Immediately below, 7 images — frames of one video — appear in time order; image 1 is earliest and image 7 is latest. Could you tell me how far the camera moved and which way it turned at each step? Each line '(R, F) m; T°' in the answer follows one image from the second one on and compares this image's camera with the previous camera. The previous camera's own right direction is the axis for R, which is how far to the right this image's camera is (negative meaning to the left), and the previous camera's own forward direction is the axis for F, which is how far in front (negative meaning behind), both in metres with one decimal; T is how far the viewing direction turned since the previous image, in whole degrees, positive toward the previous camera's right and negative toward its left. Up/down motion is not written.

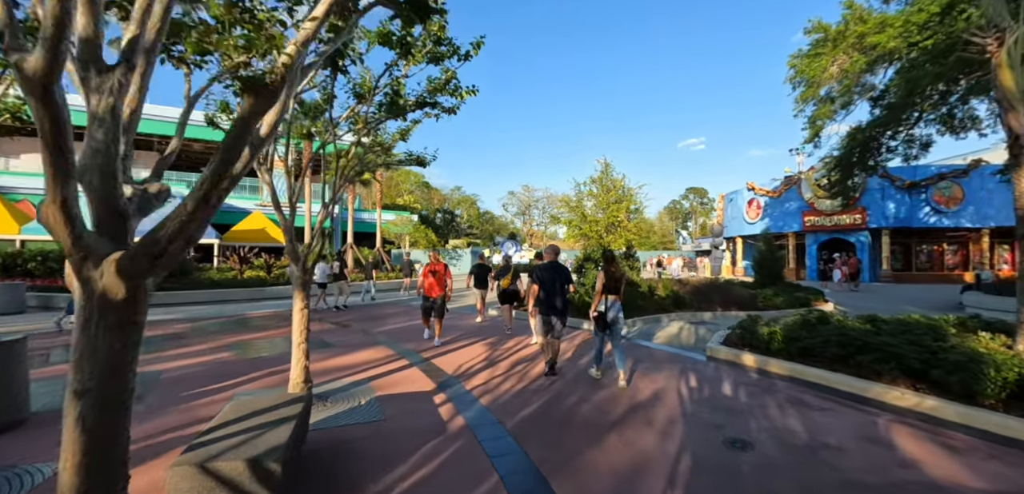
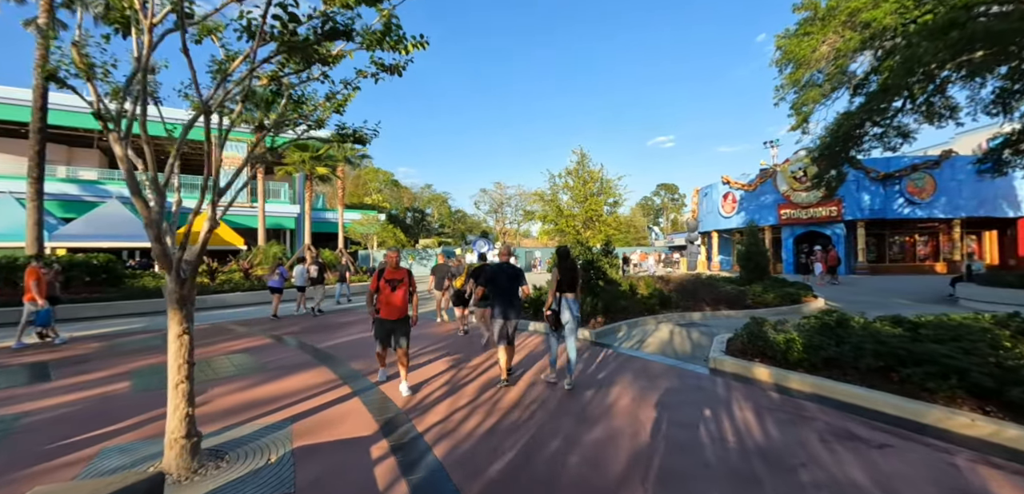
(+0.1, +1.2) m; +4°
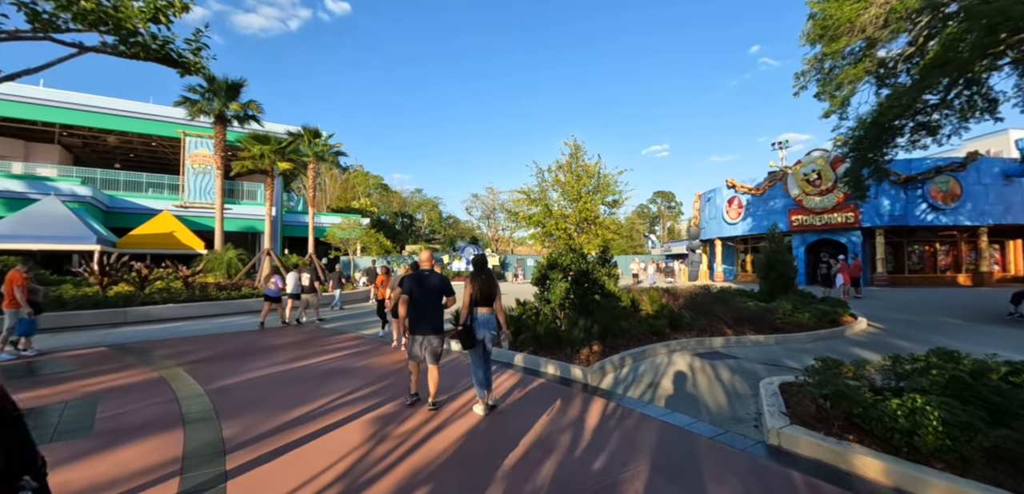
(+0.4, +2.0) m; +1°
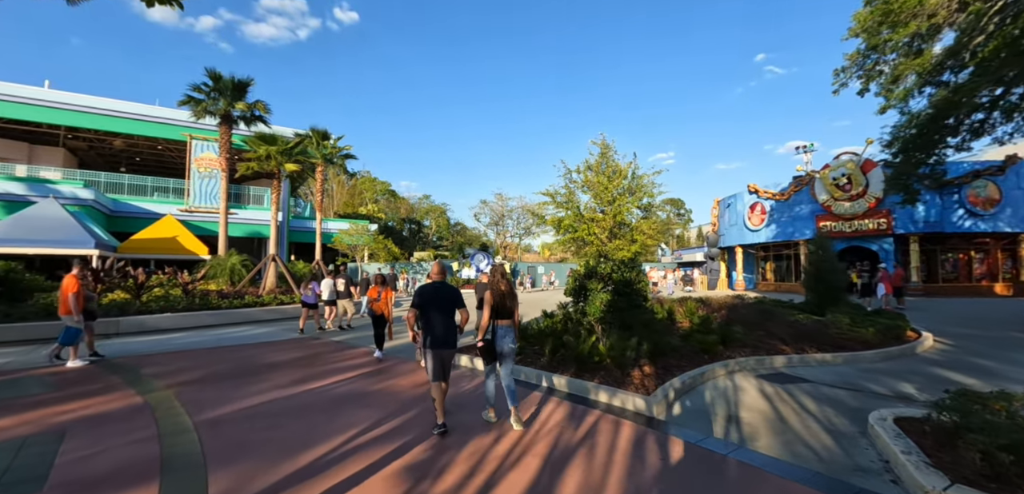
(-0.5, +0.8) m; -1°
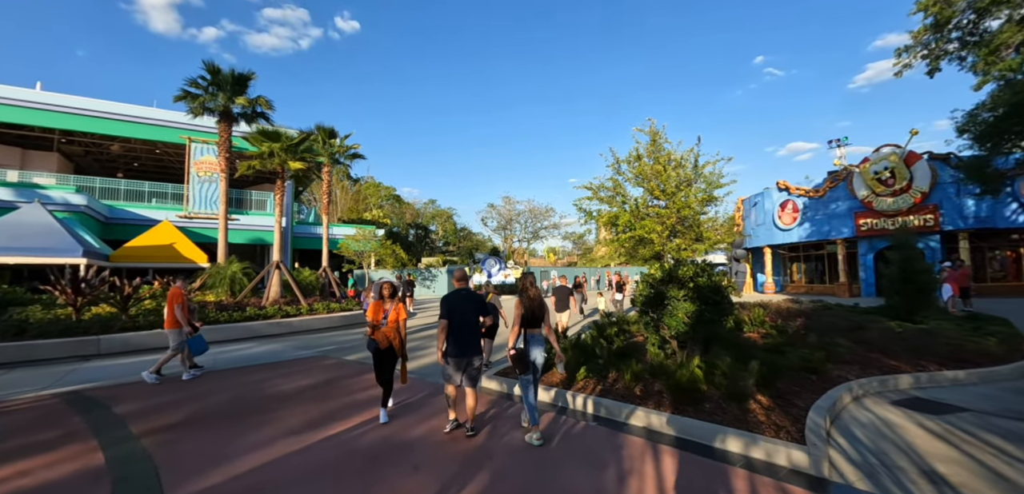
(-0.8, +1.2) m; 0°
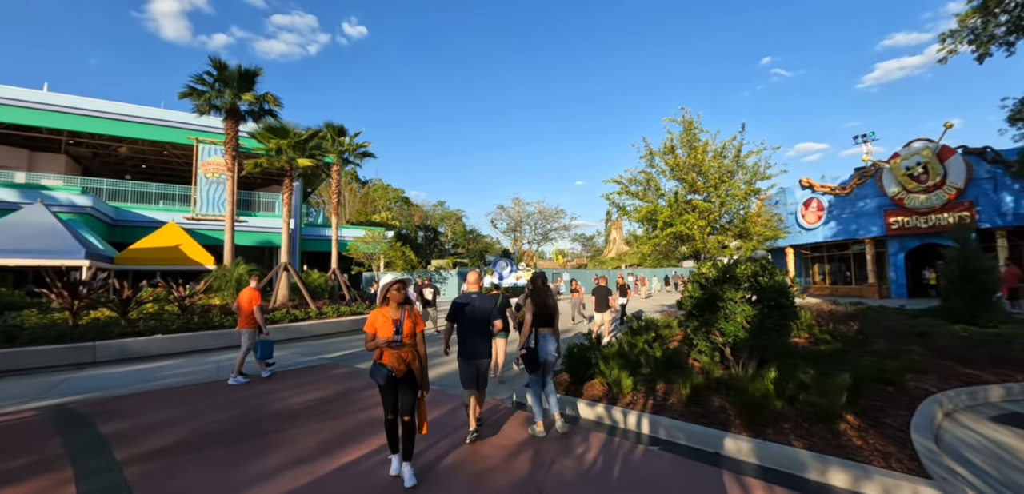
(-0.3, +0.6) m; -1°
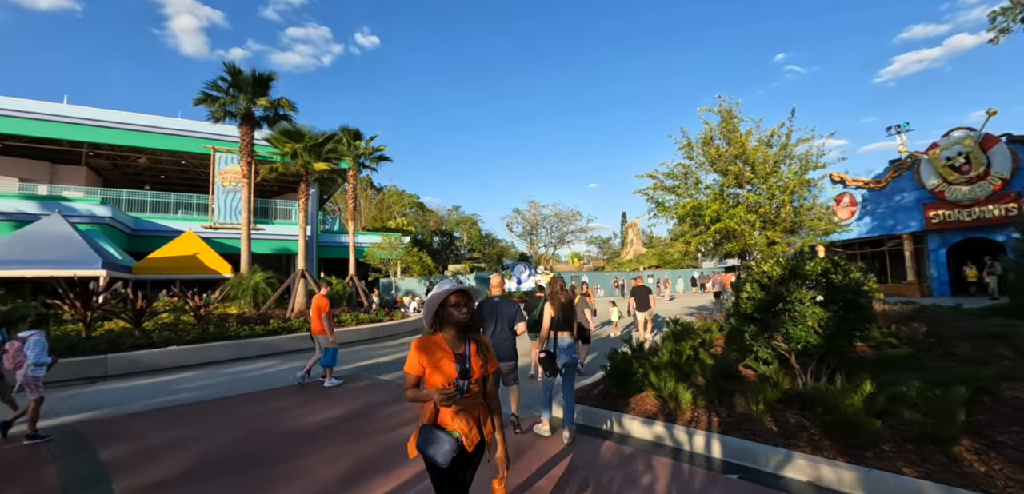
(-0.3, +0.5) m; -2°
